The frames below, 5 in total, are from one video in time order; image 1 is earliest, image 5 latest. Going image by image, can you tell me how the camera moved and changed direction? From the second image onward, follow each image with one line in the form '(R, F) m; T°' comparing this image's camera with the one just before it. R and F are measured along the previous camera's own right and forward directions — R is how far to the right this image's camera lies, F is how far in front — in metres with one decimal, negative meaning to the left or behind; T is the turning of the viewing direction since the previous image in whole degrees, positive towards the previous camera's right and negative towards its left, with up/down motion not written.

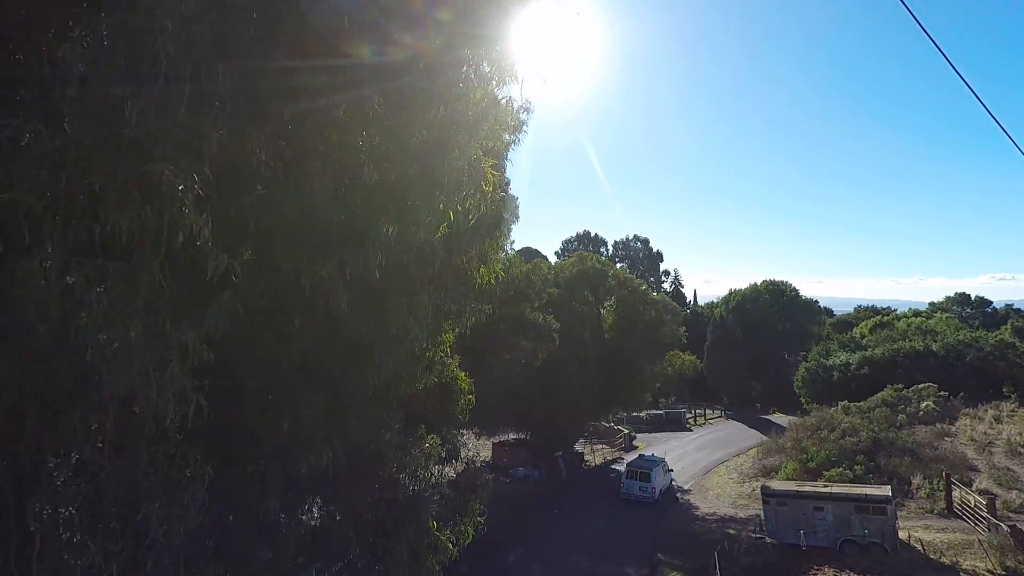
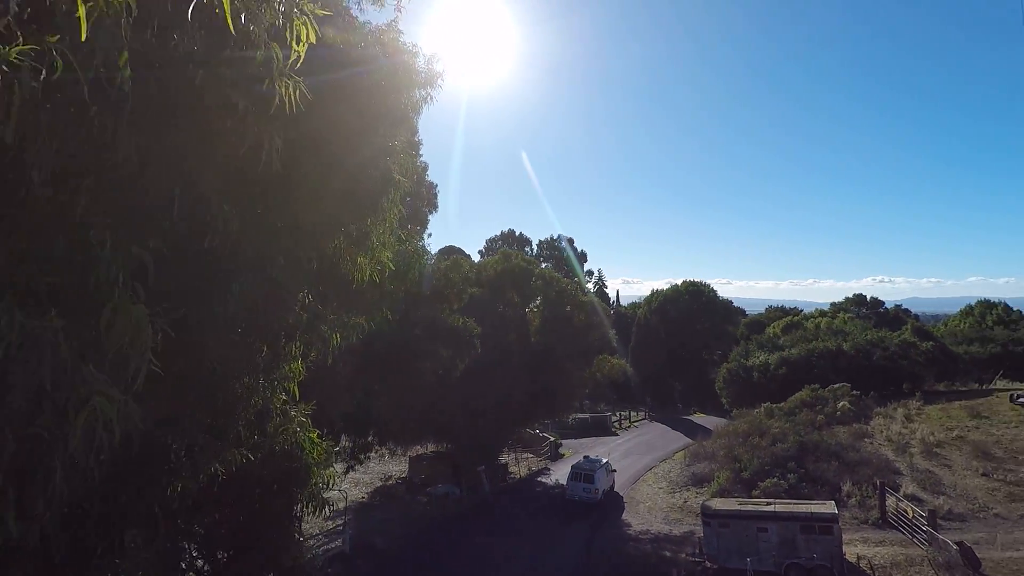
(+0.2, +2.0) m; +8°
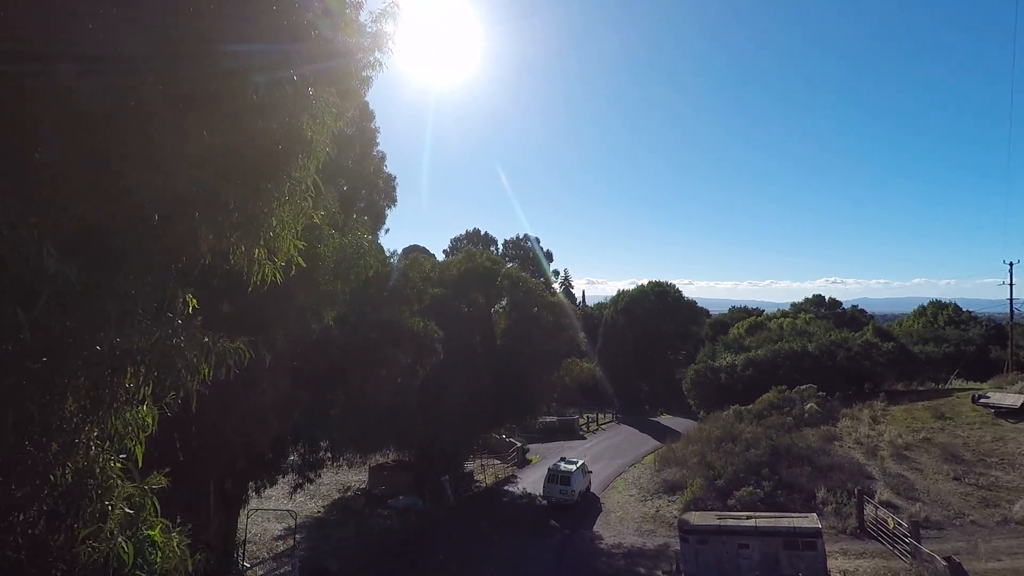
(0.0, +1.1) m; +3°
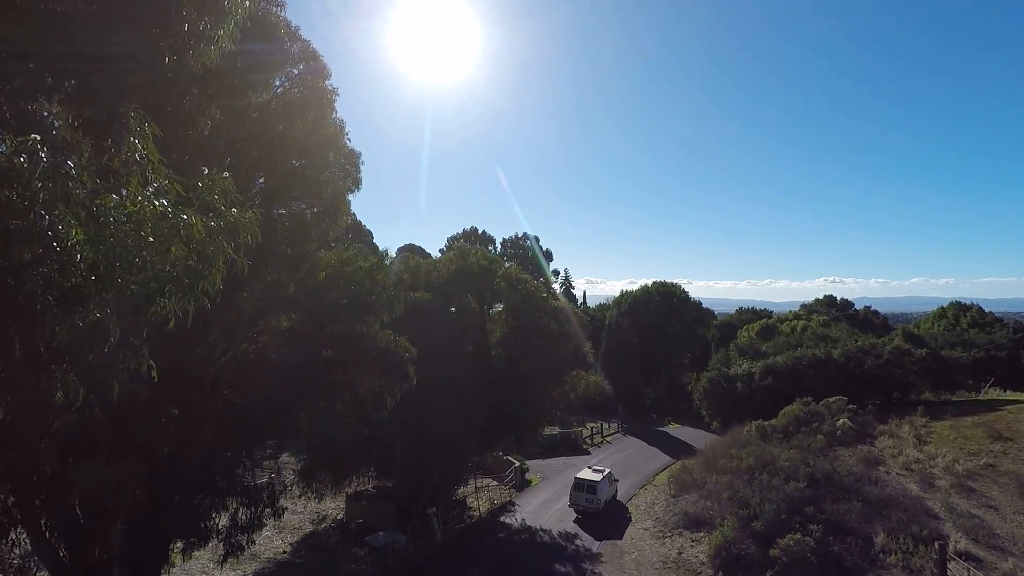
(+0.1, +3.0) m; 0°
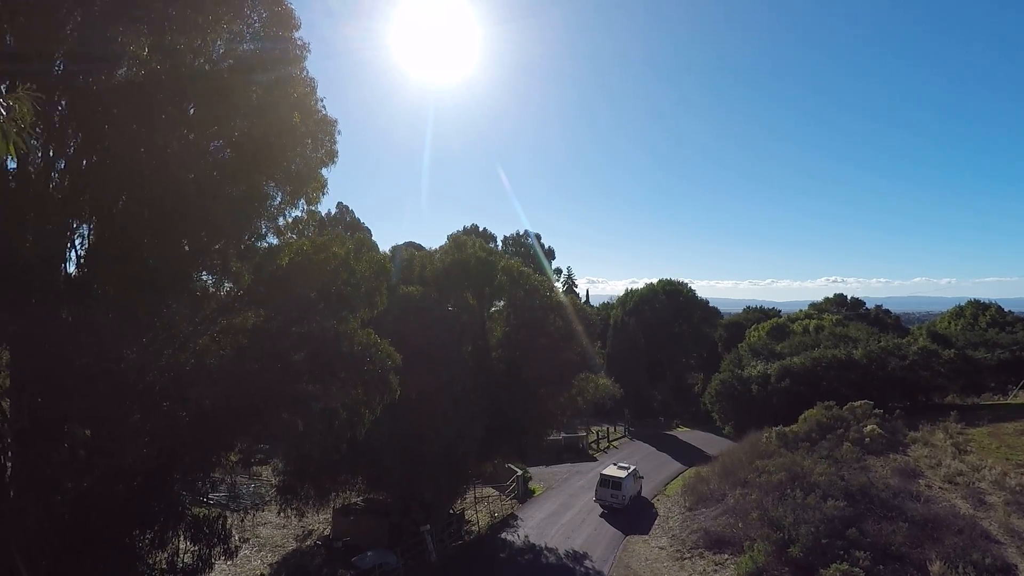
(0.0, +1.8) m; 0°
